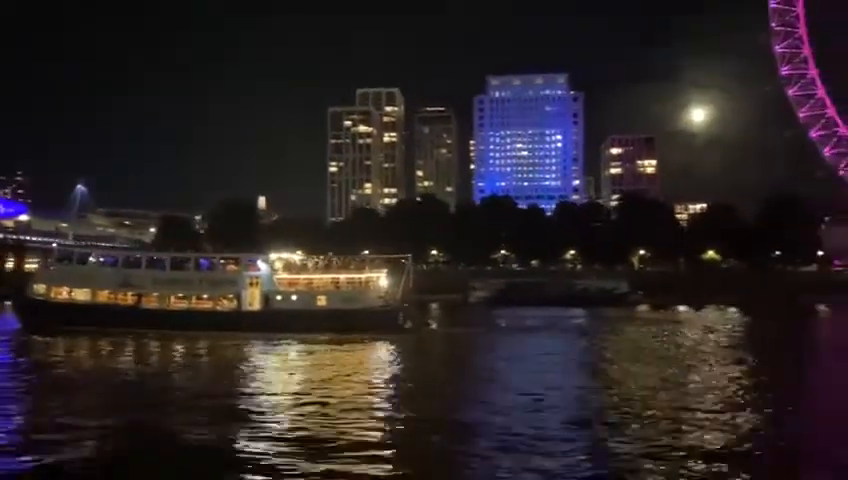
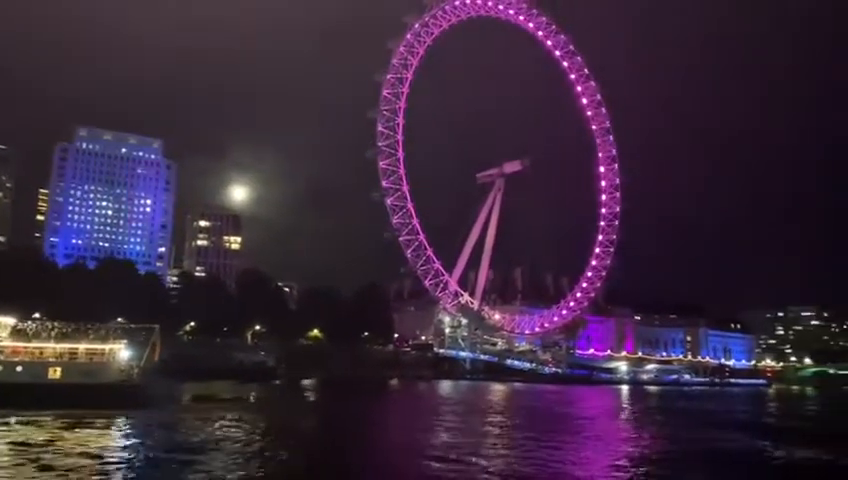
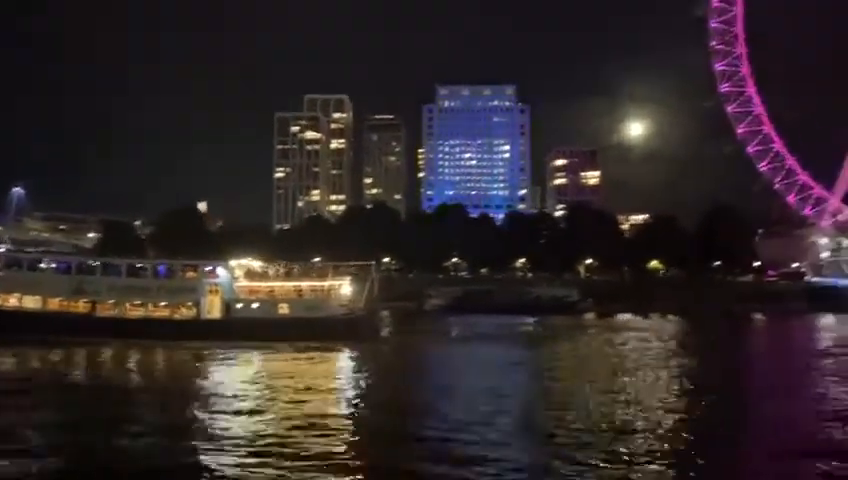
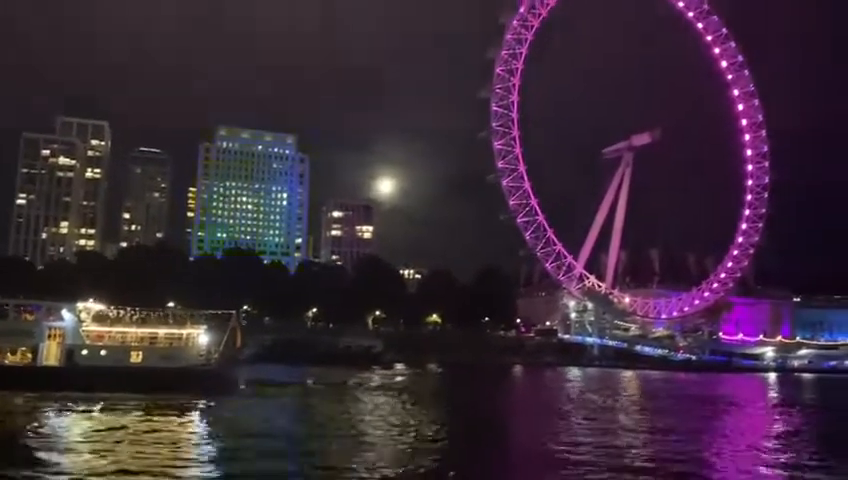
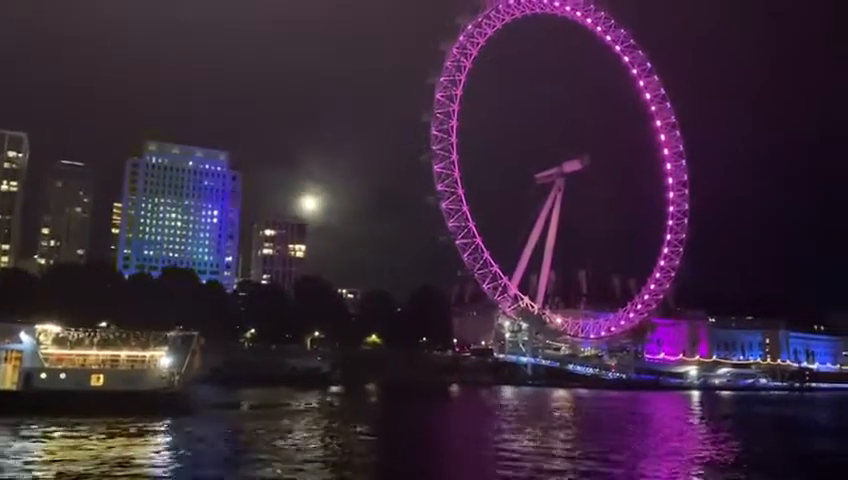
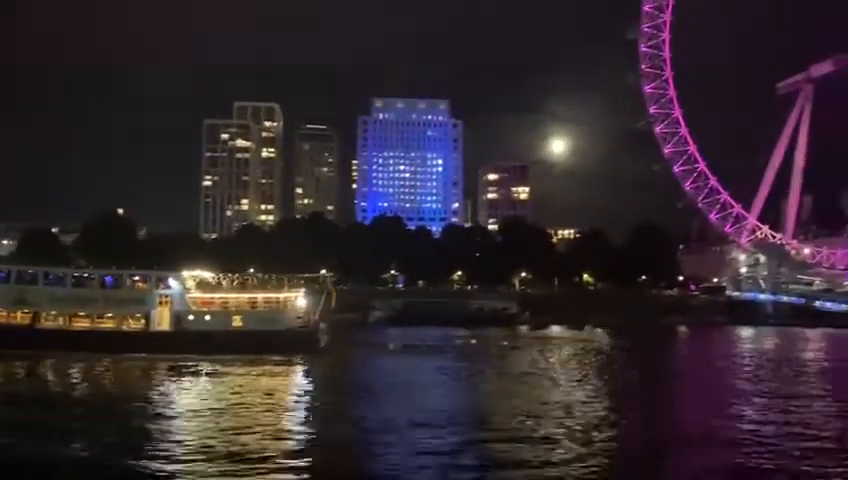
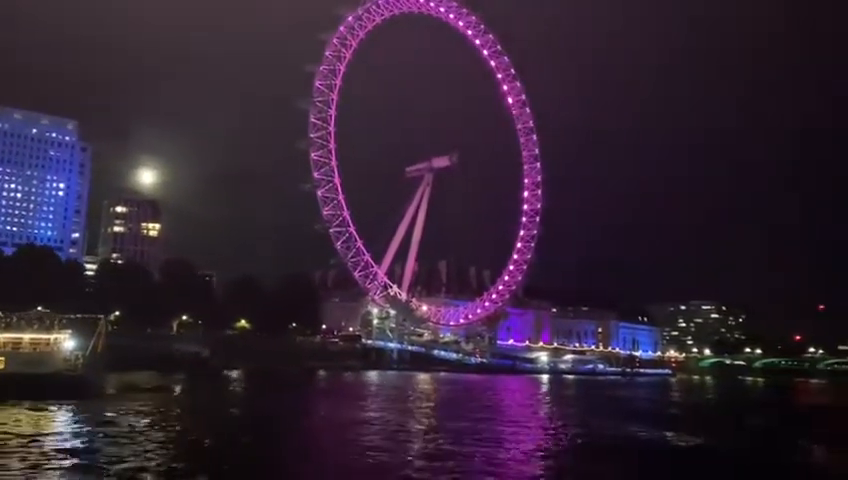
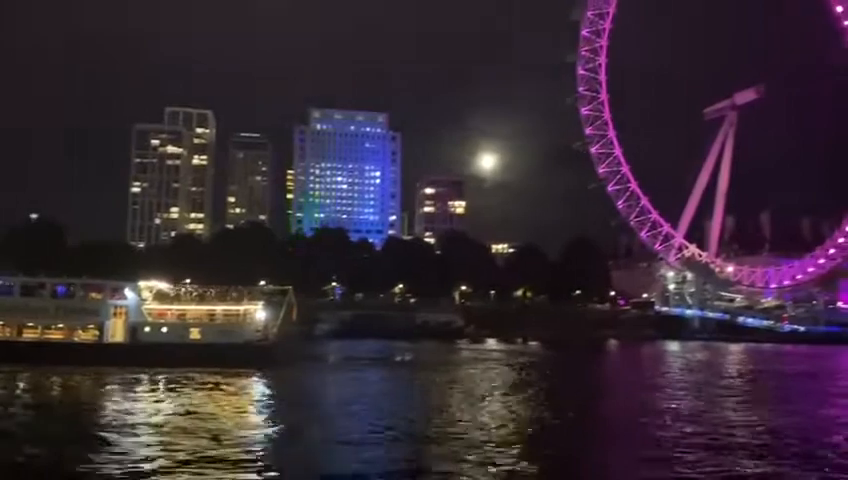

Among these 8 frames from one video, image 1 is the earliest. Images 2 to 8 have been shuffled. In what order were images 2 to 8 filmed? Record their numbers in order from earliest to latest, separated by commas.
3, 6, 8, 4, 5, 2, 7
